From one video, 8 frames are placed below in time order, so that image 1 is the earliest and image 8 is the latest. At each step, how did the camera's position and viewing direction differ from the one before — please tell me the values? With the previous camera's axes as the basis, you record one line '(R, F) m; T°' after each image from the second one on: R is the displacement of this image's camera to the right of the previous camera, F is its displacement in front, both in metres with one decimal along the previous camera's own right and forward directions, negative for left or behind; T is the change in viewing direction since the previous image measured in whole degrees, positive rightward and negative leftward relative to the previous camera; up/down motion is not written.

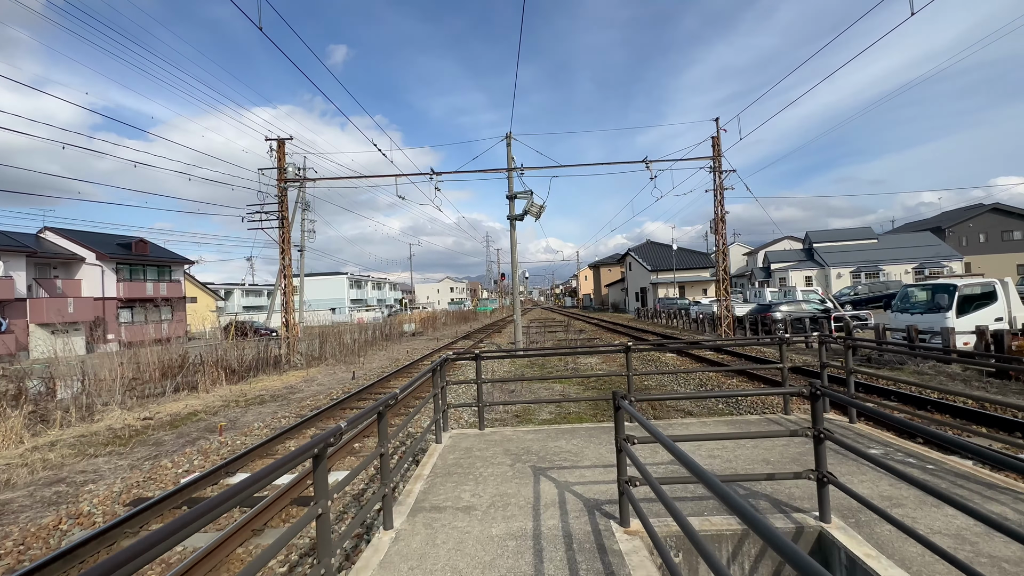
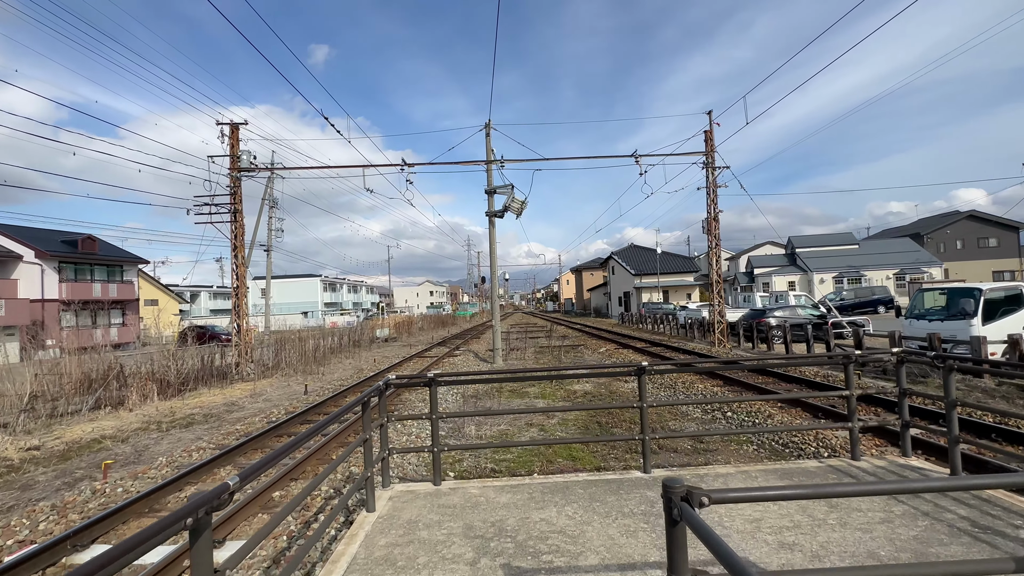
(+0.1, +1.4) m; +2°
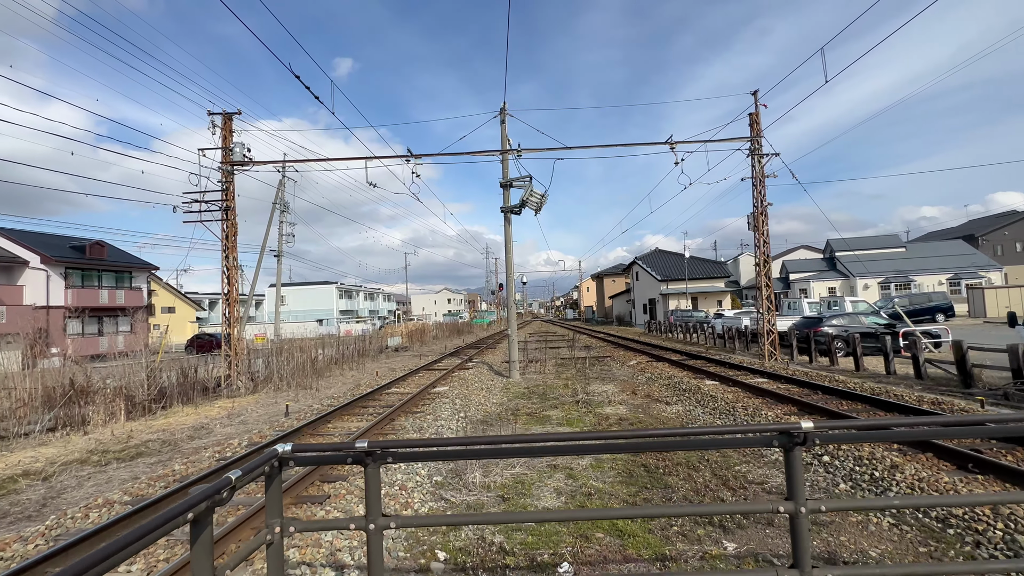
(0.0, +1.7) m; -2°
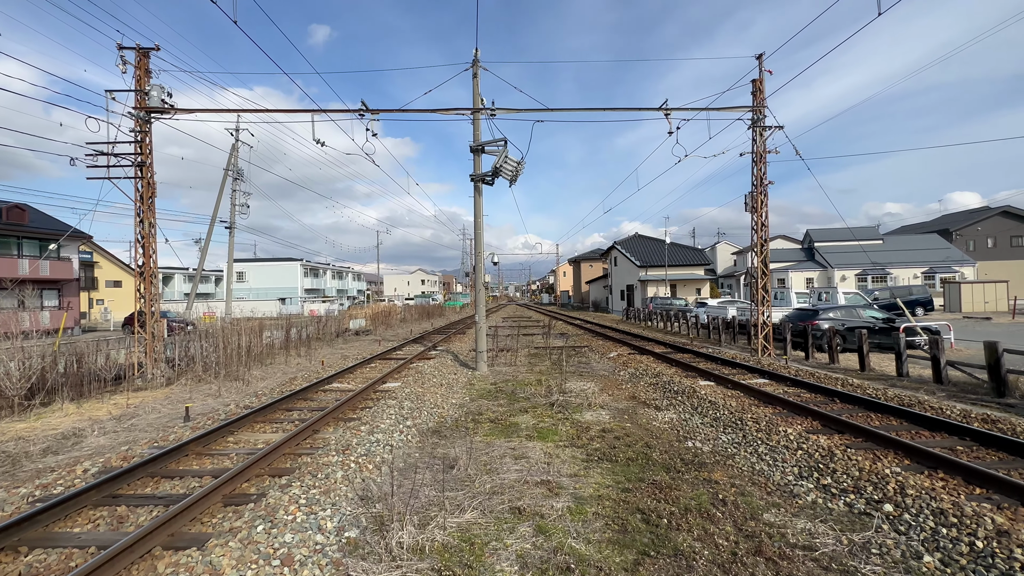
(+0.2, +1.6) m; +3°
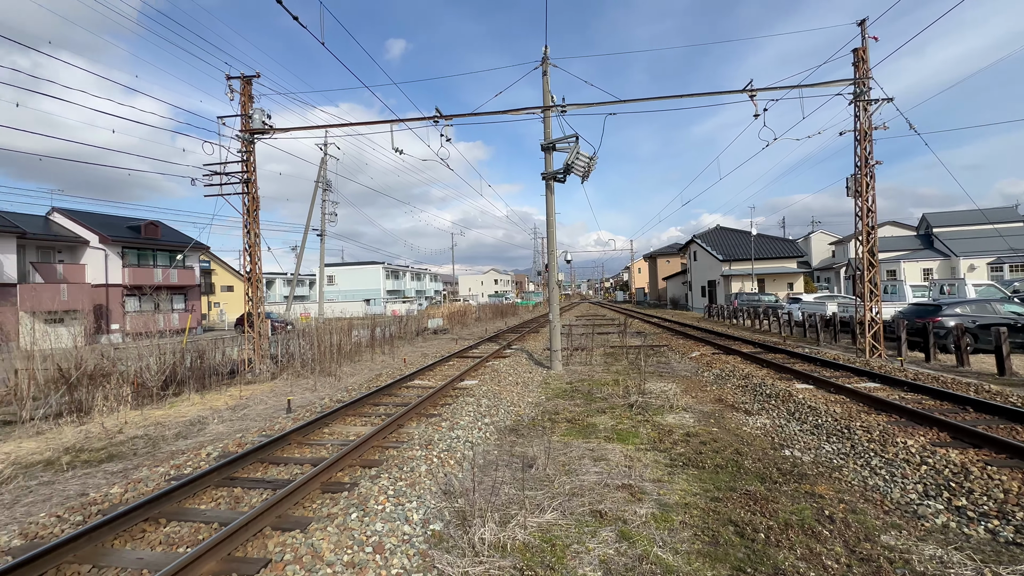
(0.0, 0.0) m; -9°
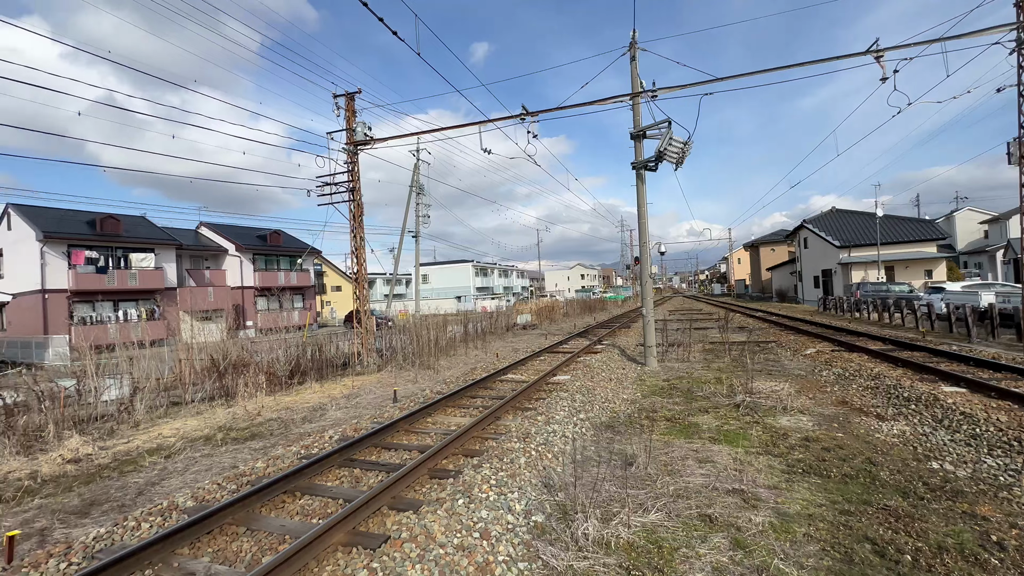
(-0.1, 0.0) m; -11°
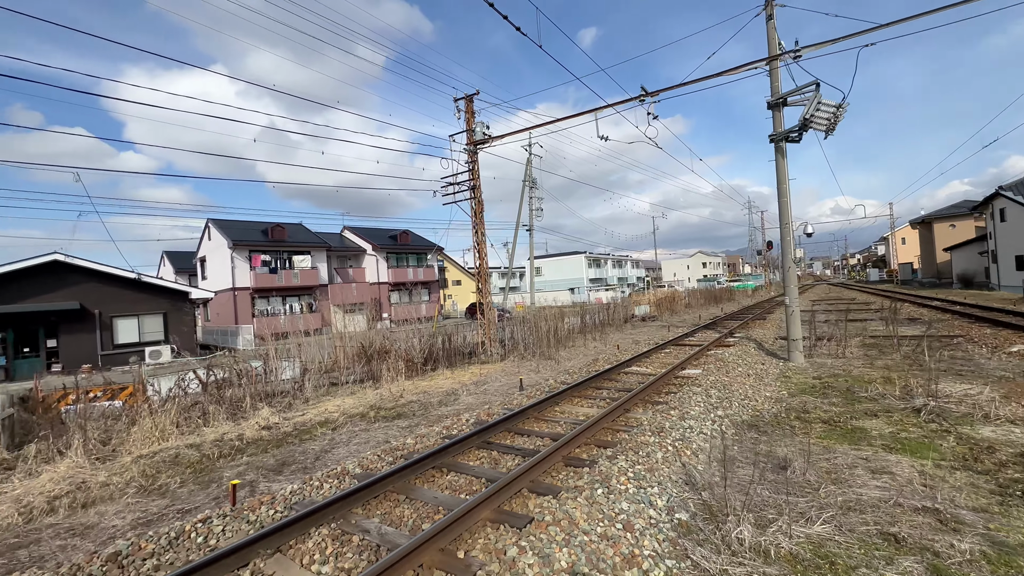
(-0.2, 0.0) m; -14°
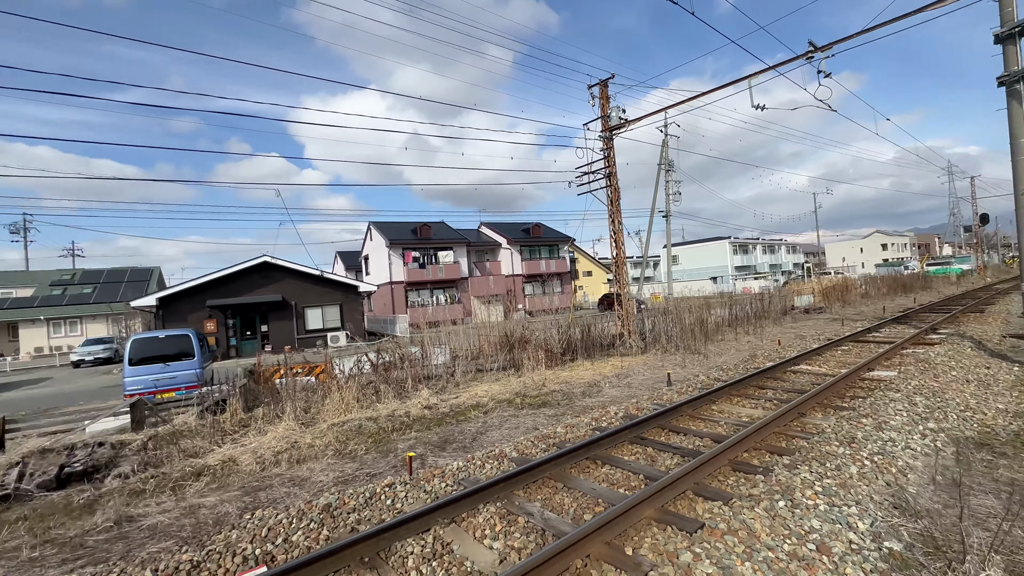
(-0.2, 0.0) m; -16°
